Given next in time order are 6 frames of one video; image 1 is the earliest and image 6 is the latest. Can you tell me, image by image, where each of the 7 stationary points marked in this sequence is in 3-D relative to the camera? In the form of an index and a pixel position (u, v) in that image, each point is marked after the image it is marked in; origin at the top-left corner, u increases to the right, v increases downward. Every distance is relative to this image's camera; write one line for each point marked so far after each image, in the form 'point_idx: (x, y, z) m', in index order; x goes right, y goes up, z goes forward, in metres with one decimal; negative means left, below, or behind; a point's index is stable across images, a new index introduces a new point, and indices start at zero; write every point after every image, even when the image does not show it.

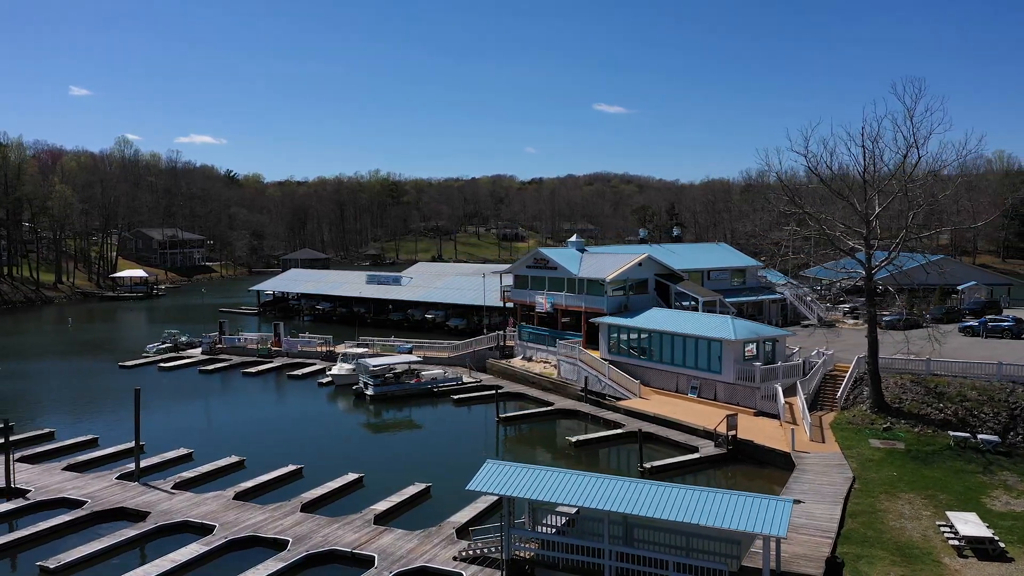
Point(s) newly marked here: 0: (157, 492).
0: (-9.1, -5.2, +17.2) m
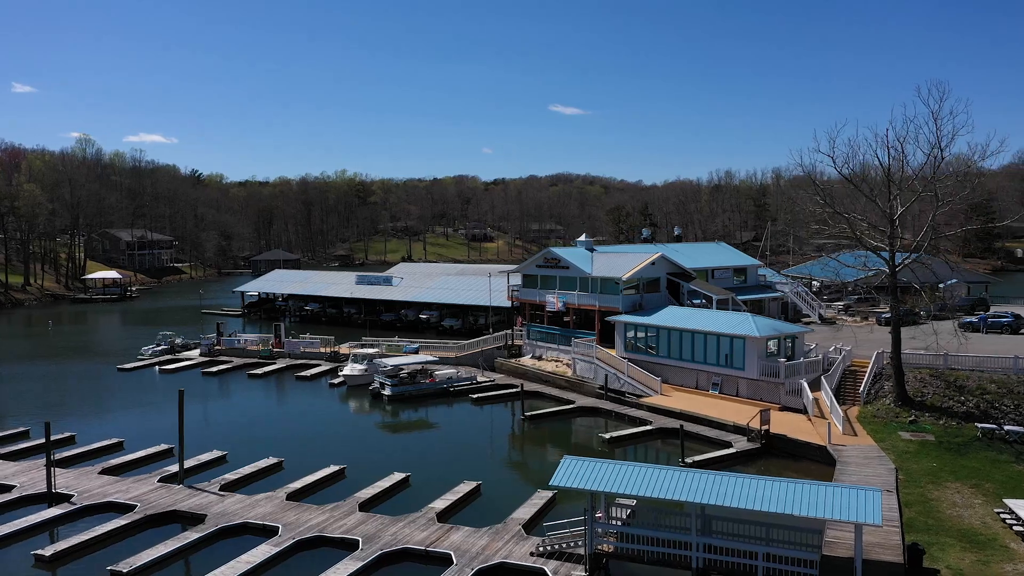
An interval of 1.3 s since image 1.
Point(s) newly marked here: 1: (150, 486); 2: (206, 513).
0: (-7.7, -5.2, +16.9) m
1: (-9.4, -5.2, +17.3) m
2: (-7.1, -5.3, +15.6) m
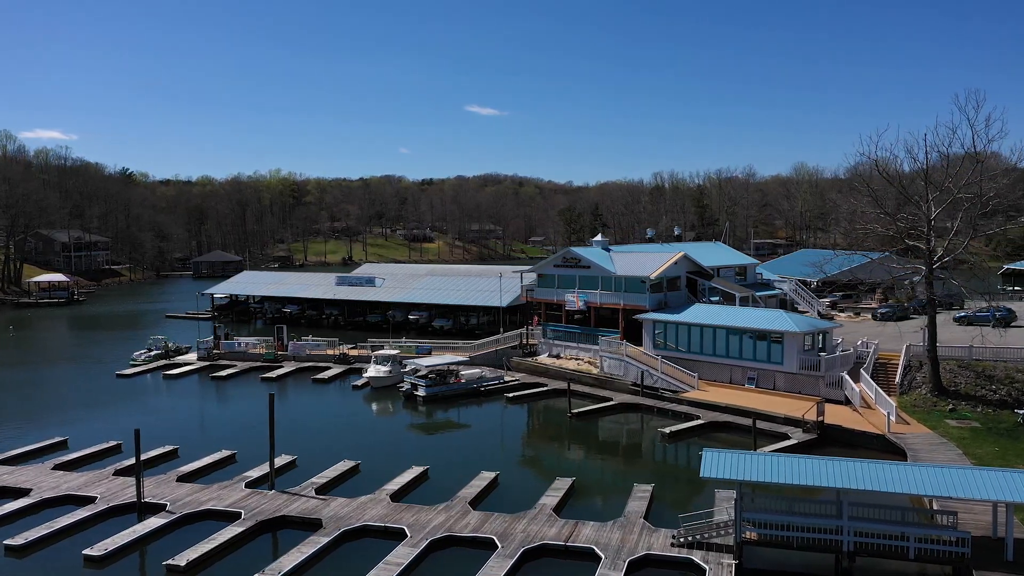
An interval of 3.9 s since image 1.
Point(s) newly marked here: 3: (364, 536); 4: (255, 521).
0: (-5.1, -5.2, +16.5) m
1: (-6.8, -5.2, +16.8) m
2: (-4.4, -5.3, +15.3) m
3: (-3.3, -5.5, +14.7) m
4: (-5.8, -5.3, +15.1) m
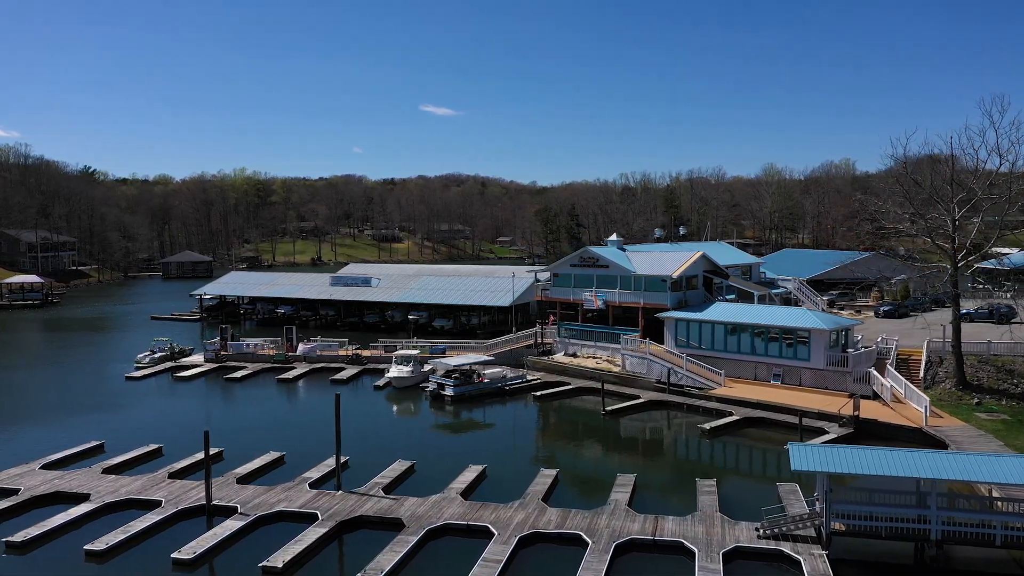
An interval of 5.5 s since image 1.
0: (-3.3, -5.2, +16.5) m
1: (-5.0, -5.2, +16.7) m
2: (-2.6, -5.3, +15.3) m
3: (-1.4, -5.5, +14.7) m
4: (-4.0, -5.3, +15.0) m
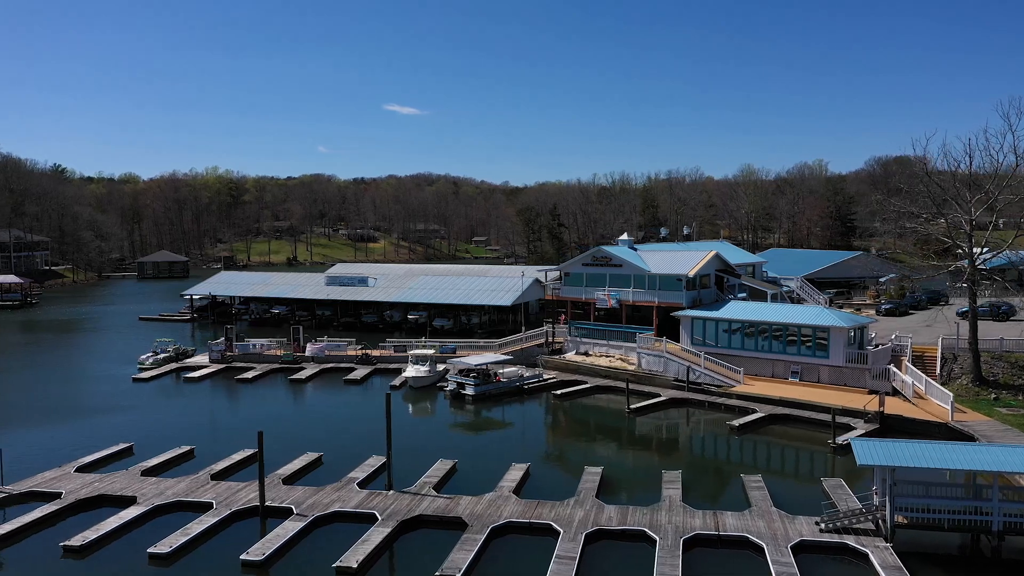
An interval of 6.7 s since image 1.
0: (-2.0, -5.2, +16.5) m
1: (-3.7, -5.1, +16.6) m
2: (-1.2, -5.2, +15.3) m
3: (-0.1, -5.4, +14.8) m
4: (-2.6, -5.2, +15.0) m
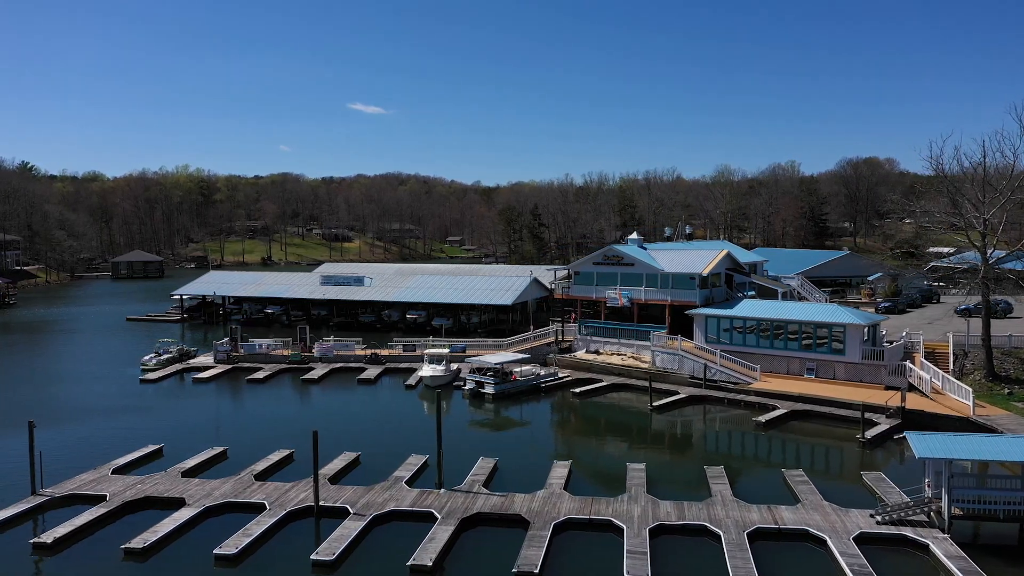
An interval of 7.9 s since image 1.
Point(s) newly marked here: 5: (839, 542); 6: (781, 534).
0: (-0.7, -5.1, +16.5) m
1: (-2.4, -5.1, +16.6) m
2: (+0.1, -5.2, +15.4) m
3: (+1.3, -5.4, +14.9) m
4: (-1.3, -5.2, +15.0) m
5: (+6.6, -5.3, +13.7) m
6: (+5.8, -5.3, +14.4) m
